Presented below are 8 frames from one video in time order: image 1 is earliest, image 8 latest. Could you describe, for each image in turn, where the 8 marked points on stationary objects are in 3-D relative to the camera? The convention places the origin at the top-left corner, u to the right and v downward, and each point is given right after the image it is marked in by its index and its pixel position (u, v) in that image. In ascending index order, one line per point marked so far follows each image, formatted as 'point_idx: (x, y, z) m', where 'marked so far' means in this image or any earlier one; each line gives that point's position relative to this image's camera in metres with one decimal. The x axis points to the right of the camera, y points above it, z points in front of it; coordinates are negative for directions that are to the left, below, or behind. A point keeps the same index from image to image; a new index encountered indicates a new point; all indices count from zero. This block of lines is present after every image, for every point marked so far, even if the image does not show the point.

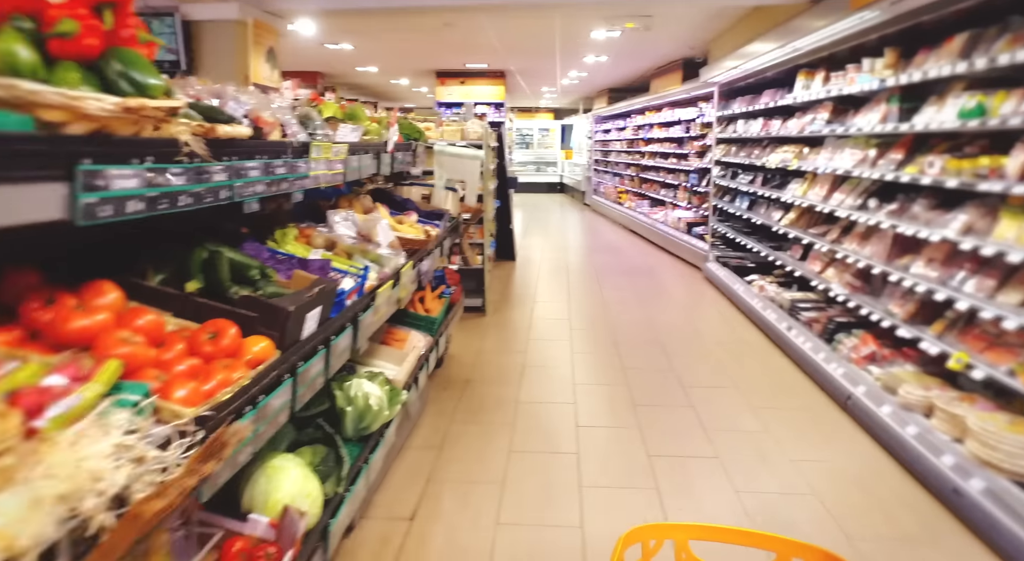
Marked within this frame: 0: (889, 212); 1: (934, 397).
0: (+2.4, +0.4, +3.4) m
1: (+2.1, -0.5, +2.7) m
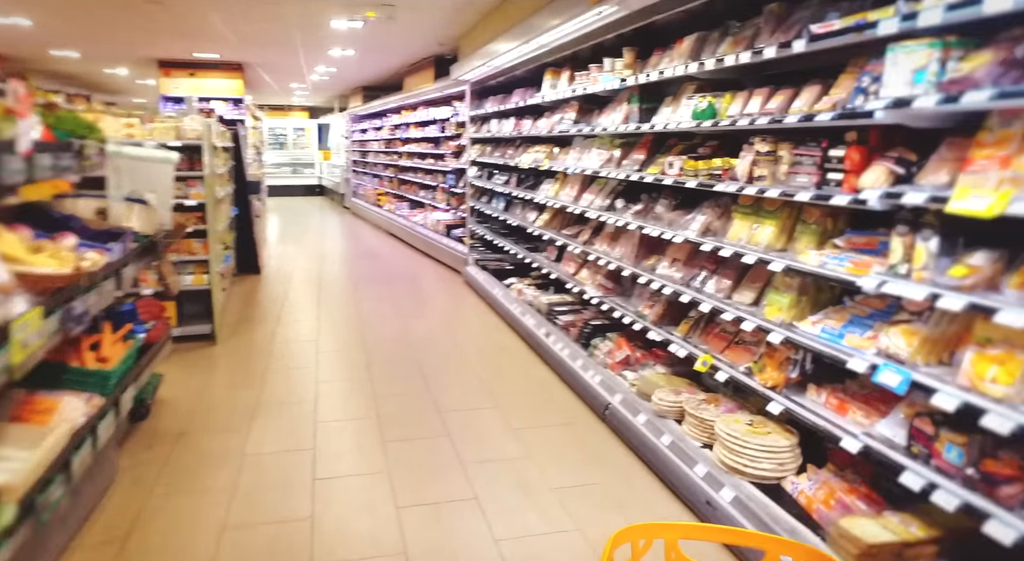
0: (+0.8, +0.4, +3.3) m
1: (+0.8, -0.6, +2.5) m
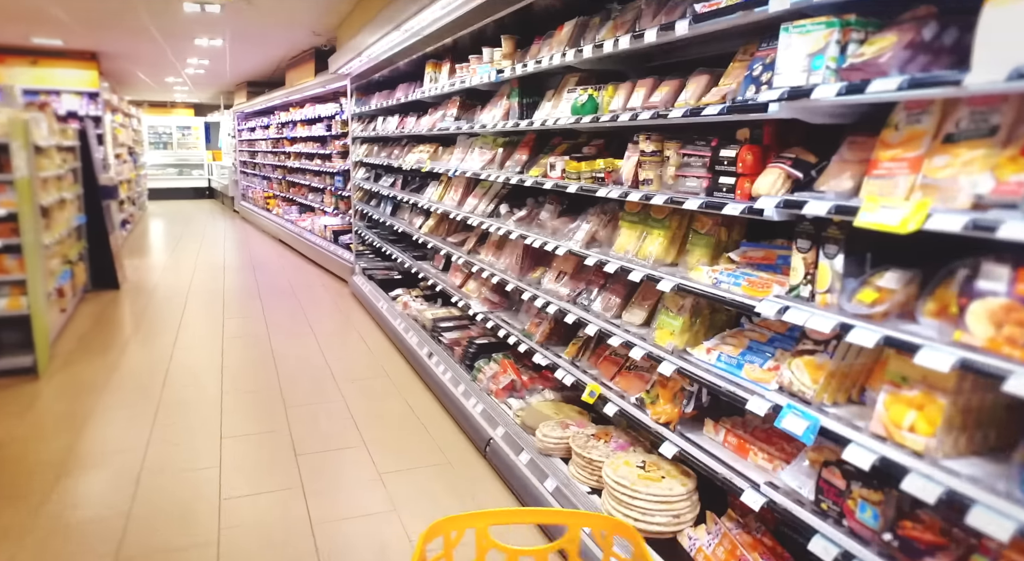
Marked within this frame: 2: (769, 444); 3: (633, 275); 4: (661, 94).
0: (+0.1, +0.3, +3.0) m
1: (+0.3, -0.6, +2.2) m
2: (+0.8, -0.5, +1.6) m
3: (+0.4, 0.0, +1.9) m
4: (+0.5, +0.7, +1.9) m
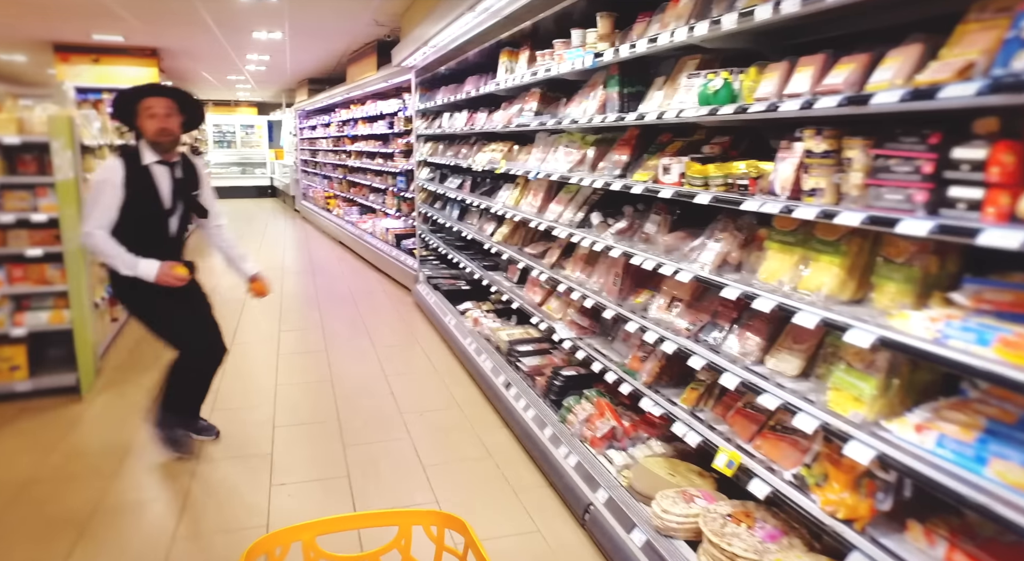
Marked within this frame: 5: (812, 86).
0: (+0.5, +0.2, +2.5) m
1: (+0.6, -0.8, +1.7) m
2: (+1.1, -0.6, +1.1) m
3: (+0.8, -0.1, +1.5) m
4: (+0.9, +0.5, +1.4) m
5: (+0.8, +0.5, +1.5) m
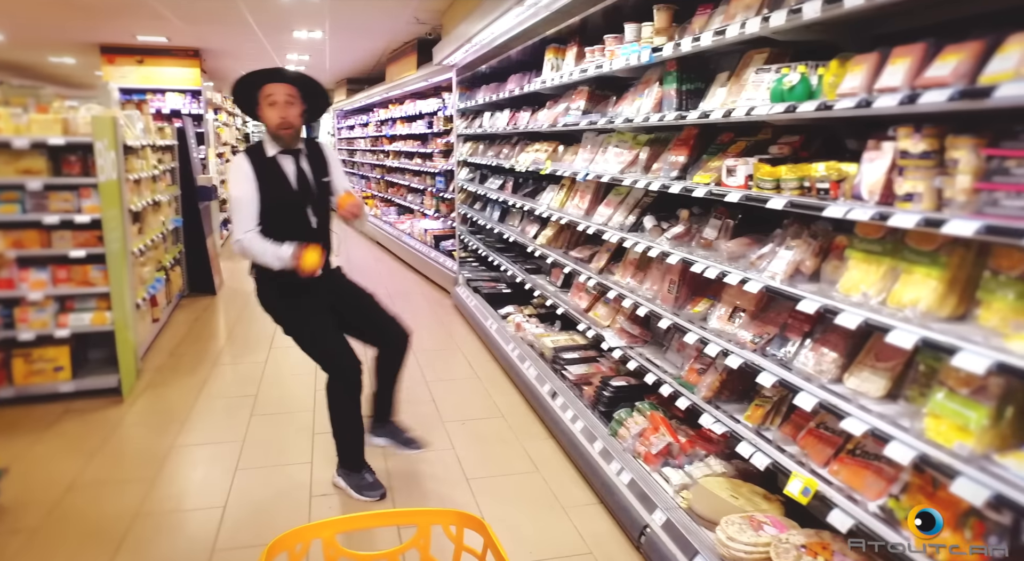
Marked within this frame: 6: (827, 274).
0: (+0.7, +0.2, +2.4) m
1: (+0.8, -0.8, +1.6) m
2: (+1.2, -0.7, +1.0) m
3: (+0.9, -0.1, +1.3) m
4: (+1.0, +0.5, +1.2) m
5: (+1.0, +0.5, +1.3) m
6: (+1.0, 0.0, +1.7) m
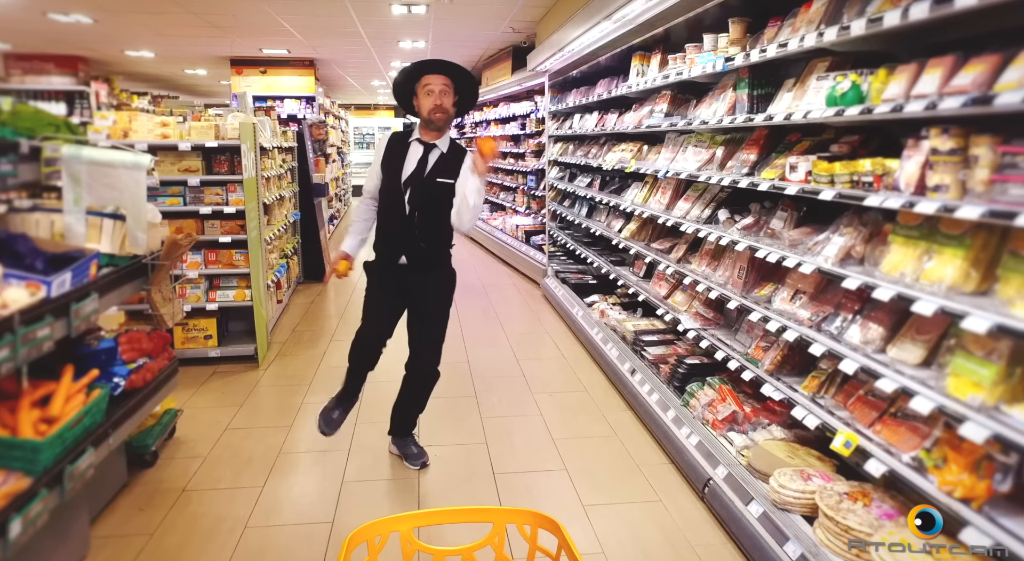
0: (+1.1, +0.3, +2.6) m
1: (+1.1, -0.7, +1.9) m
2: (+1.4, -0.6, +1.2) m
3: (+1.2, -0.1, +1.6) m
4: (+1.3, +0.6, +1.5) m
5: (+1.2, +0.6, +1.6) m
6: (+1.3, +0.1, +1.9) m
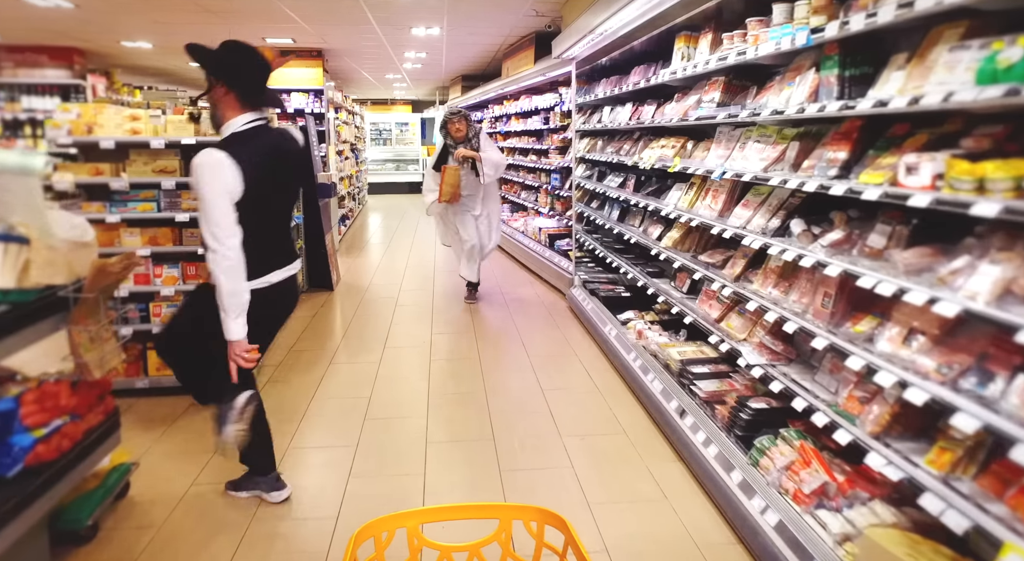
0: (+1.2, +0.1, +2.1) m
1: (+1.2, -0.8, +1.3) m
2: (+1.5, -0.7, +0.6) m
3: (+1.2, -0.2, +1.0) m
4: (+1.3, +0.4, +0.9) m
5: (+1.3, +0.4, +1.0) m
6: (+1.4, 0.0, +1.4) m
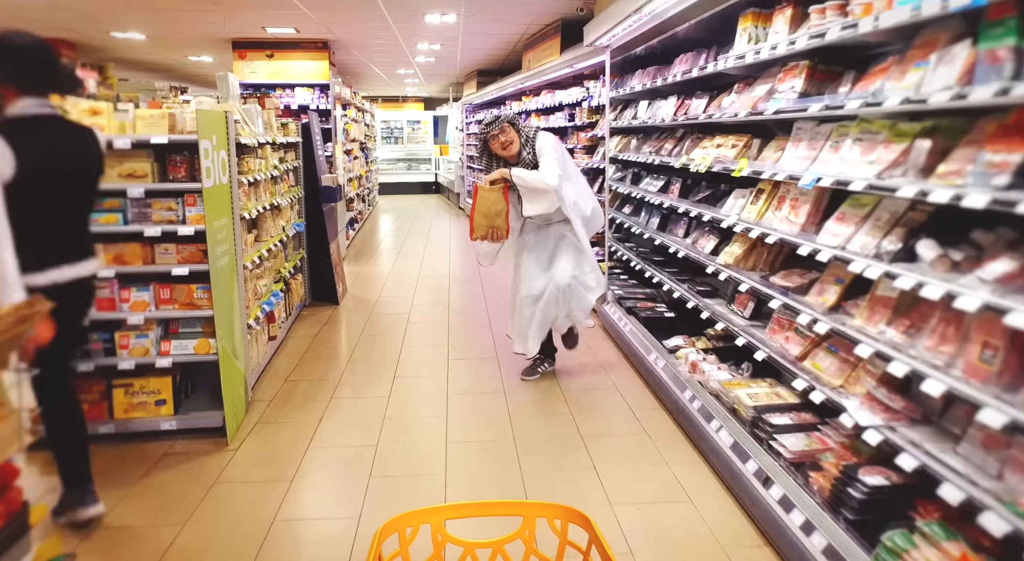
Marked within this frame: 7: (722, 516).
0: (+1.4, 0.0, +1.5) m
1: (+1.3, -1.0, +0.8) m
2: (+1.6, -0.9, +0.1) m
3: (+1.4, -0.3, +0.5) m
4: (+1.5, +0.3, +0.4) m
5: (+1.4, +0.3, +0.5) m
6: (+1.5, -0.2, +0.8) m
7: (+0.9, -1.0, +2.3) m
